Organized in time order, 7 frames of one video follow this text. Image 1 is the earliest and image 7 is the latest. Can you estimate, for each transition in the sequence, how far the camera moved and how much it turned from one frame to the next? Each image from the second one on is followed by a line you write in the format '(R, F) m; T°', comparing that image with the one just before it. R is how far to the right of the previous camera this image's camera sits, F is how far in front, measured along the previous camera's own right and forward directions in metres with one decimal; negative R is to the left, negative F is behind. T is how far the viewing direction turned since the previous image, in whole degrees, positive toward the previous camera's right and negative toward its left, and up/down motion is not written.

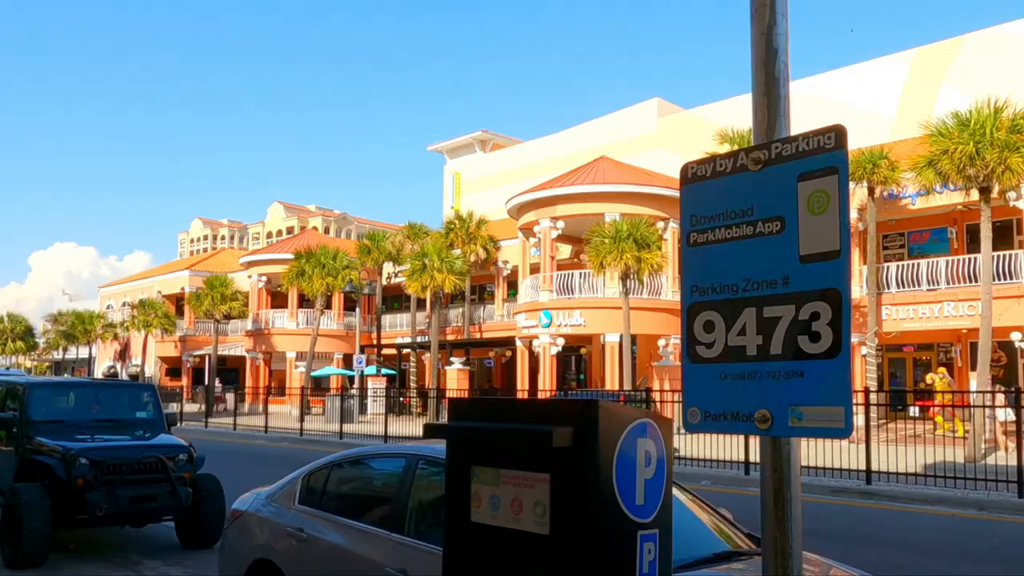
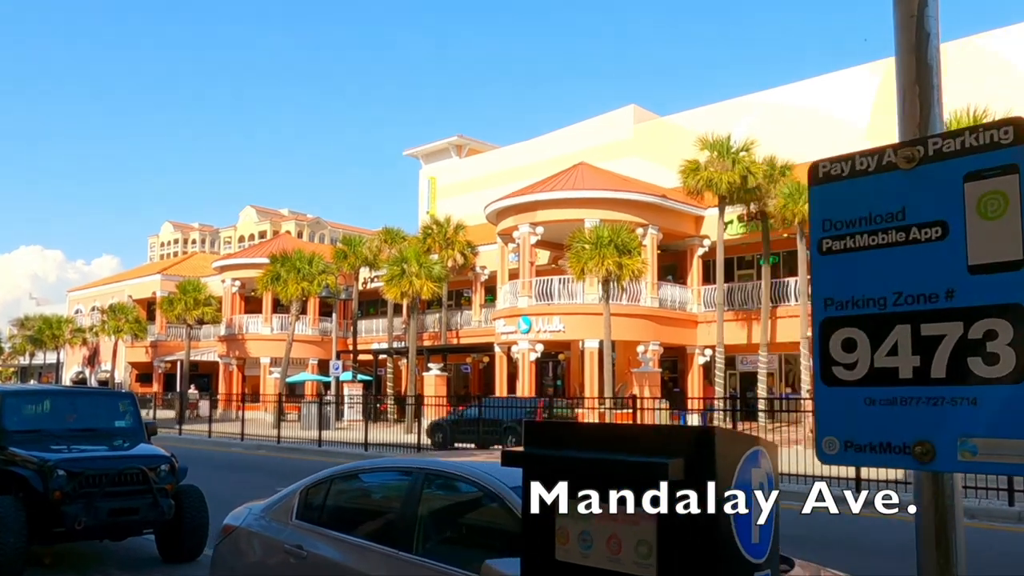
(-0.2, +0.2) m; +2°
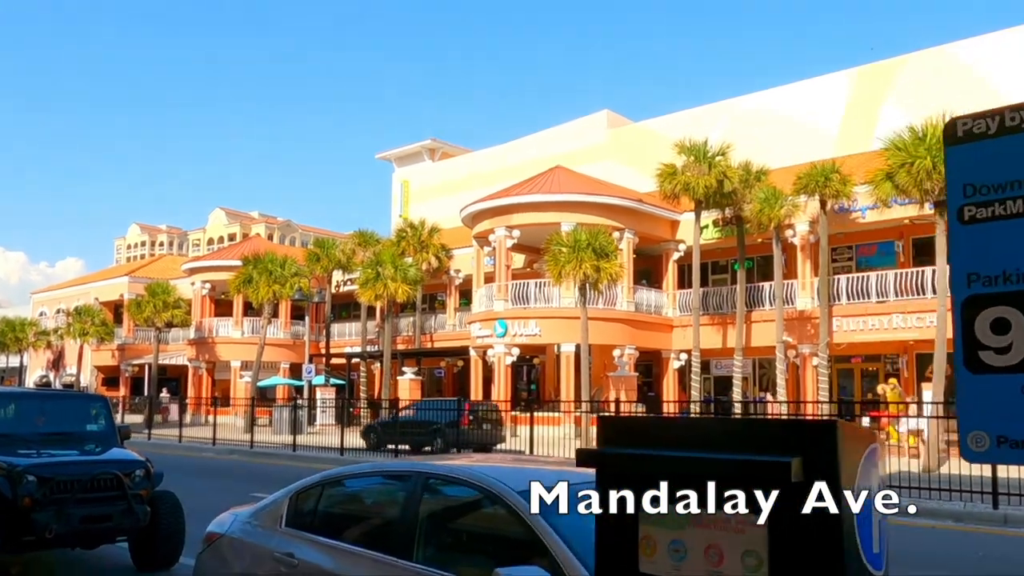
(-0.2, +0.2) m; +2°
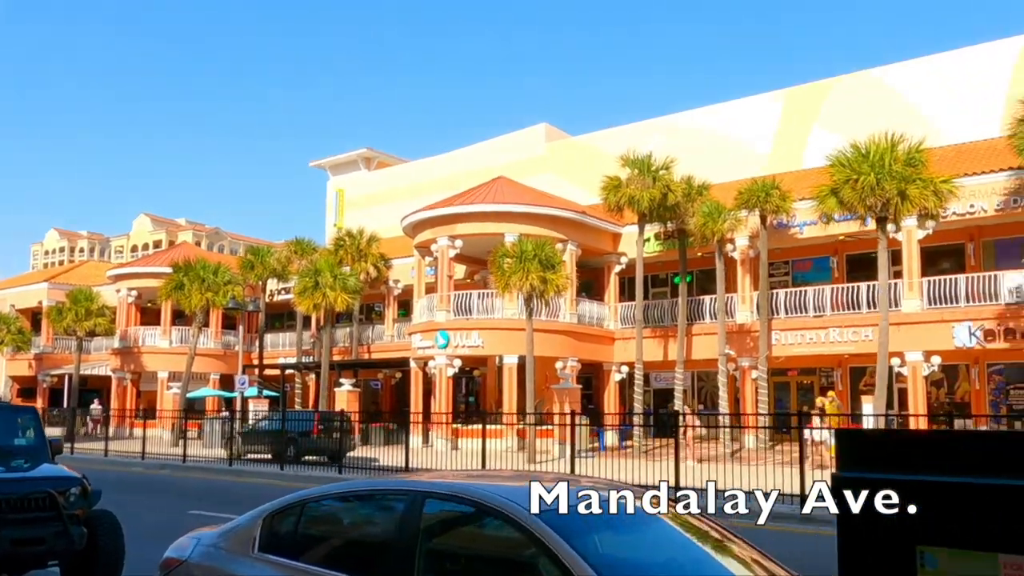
(-0.3, +0.3) m; +4°
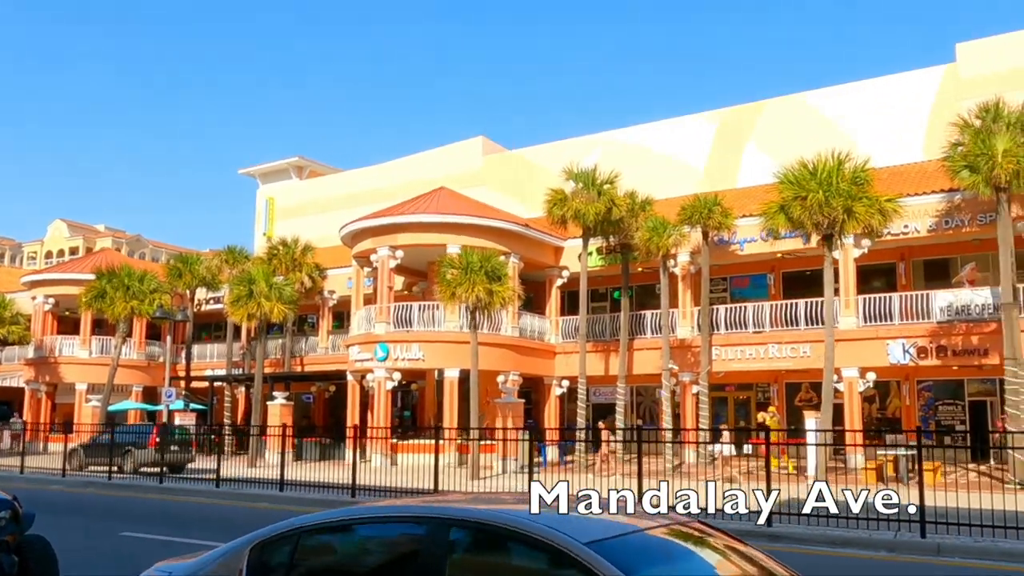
(-0.4, +0.4) m; +5°
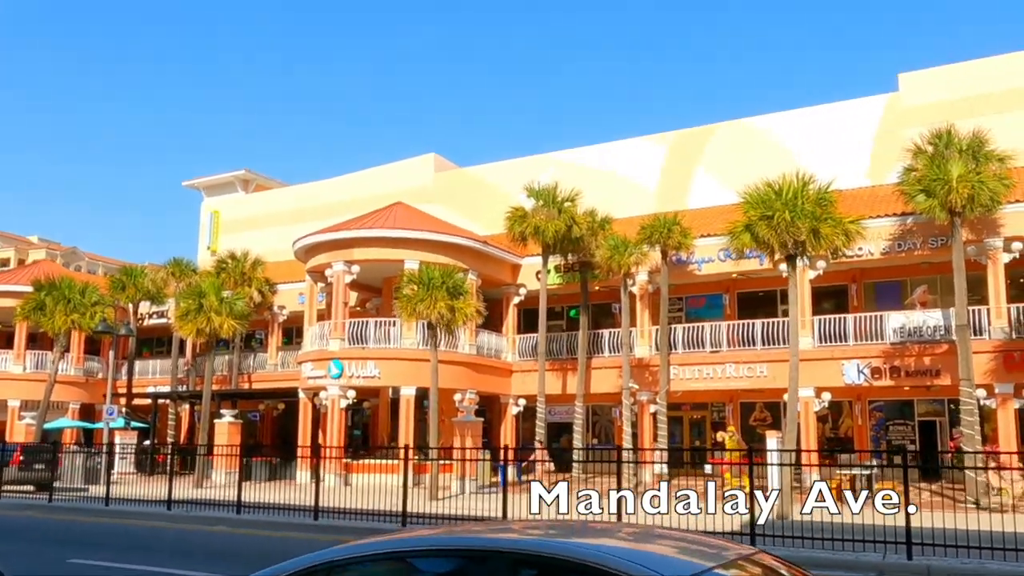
(-0.4, +0.3) m; +4°
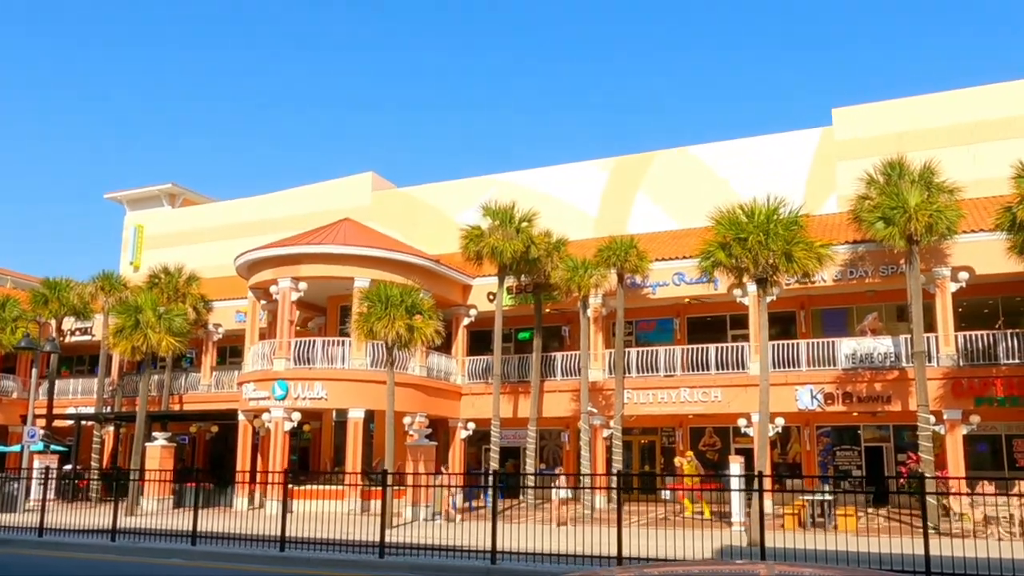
(-0.9, +0.6) m; +5°
